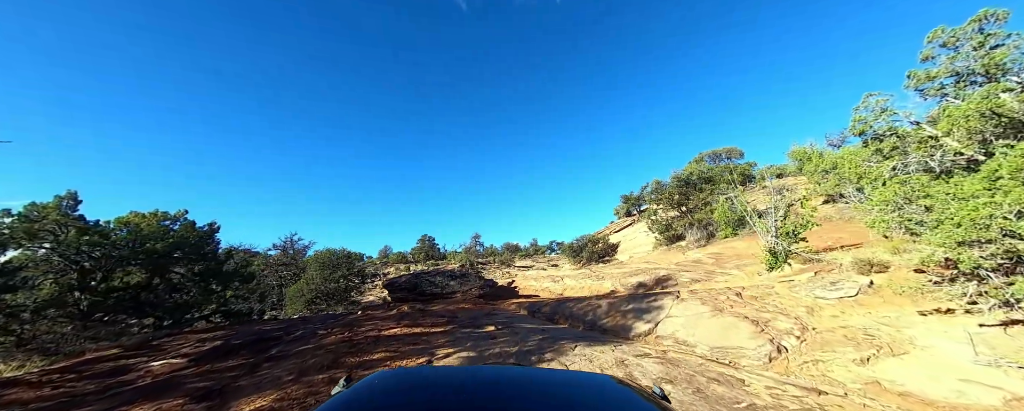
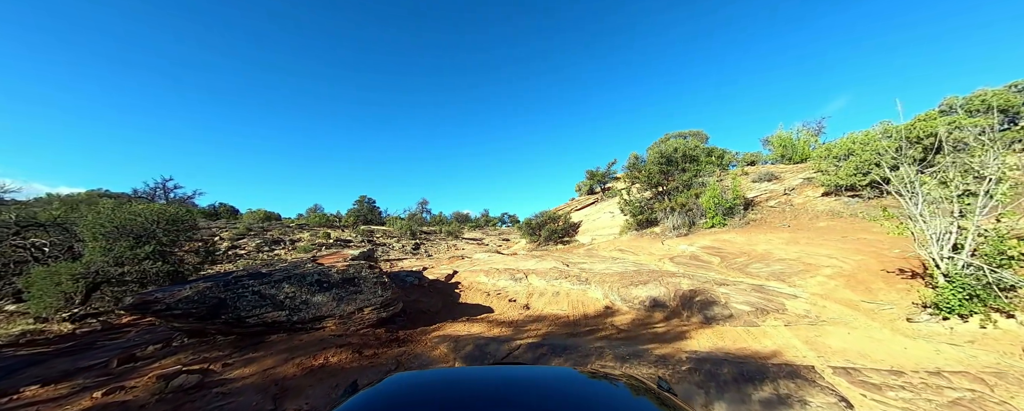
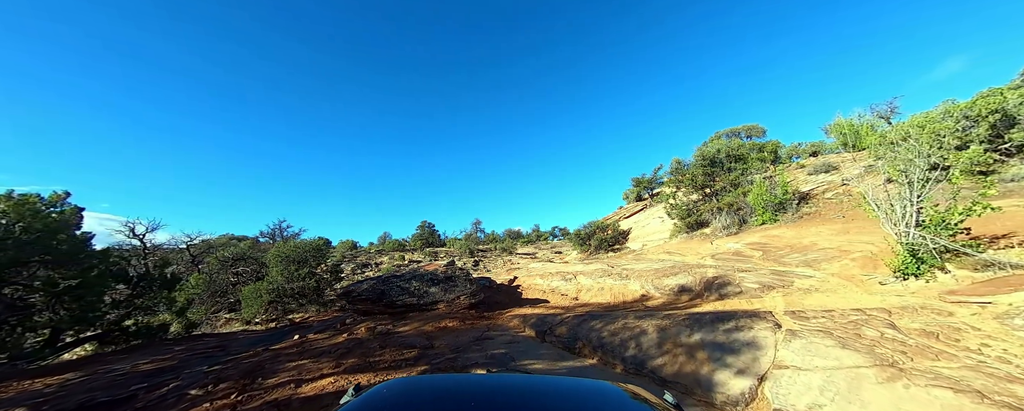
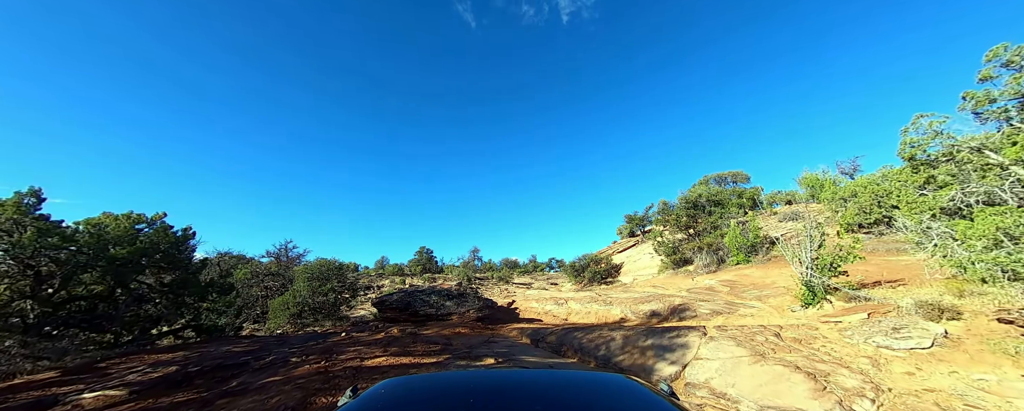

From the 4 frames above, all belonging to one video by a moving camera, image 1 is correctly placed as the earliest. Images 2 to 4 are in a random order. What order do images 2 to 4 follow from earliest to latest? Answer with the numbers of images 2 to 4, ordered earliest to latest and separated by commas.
4, 3, 2
